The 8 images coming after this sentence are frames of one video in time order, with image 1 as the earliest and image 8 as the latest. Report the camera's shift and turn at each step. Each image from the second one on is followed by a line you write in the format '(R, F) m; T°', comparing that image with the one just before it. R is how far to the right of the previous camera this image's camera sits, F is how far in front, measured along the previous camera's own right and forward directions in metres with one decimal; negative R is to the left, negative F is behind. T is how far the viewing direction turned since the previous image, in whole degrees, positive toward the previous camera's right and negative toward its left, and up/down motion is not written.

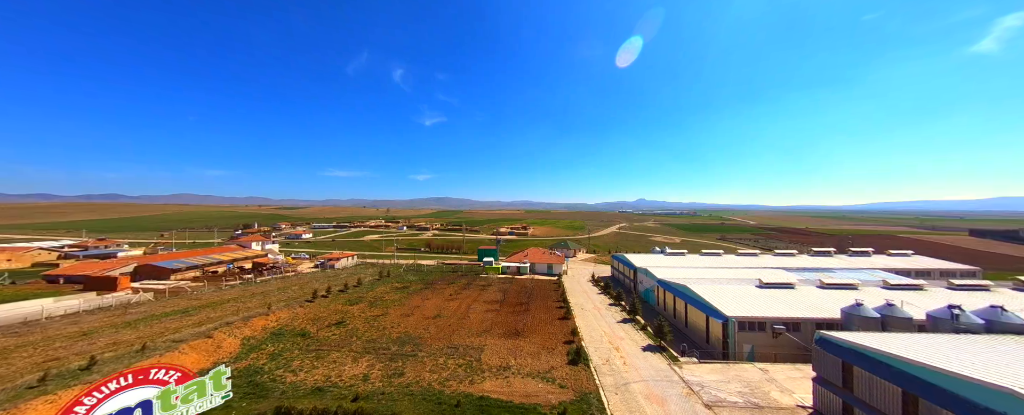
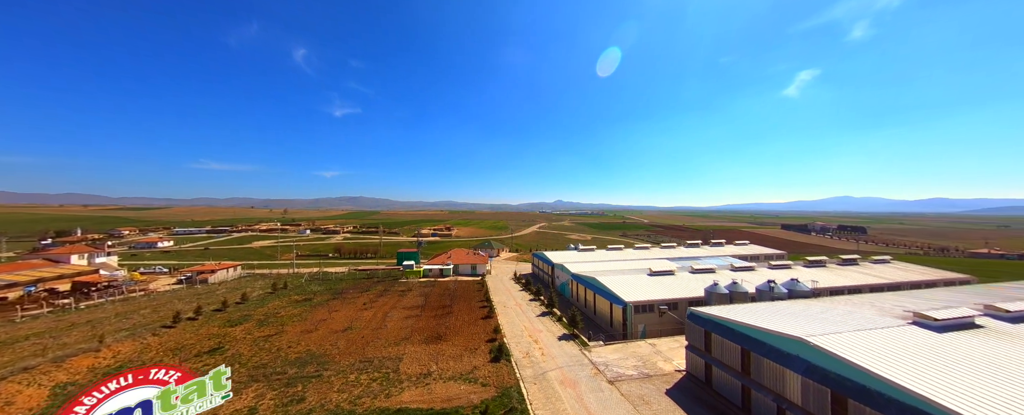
(+0.2, -0.1) m; +15°
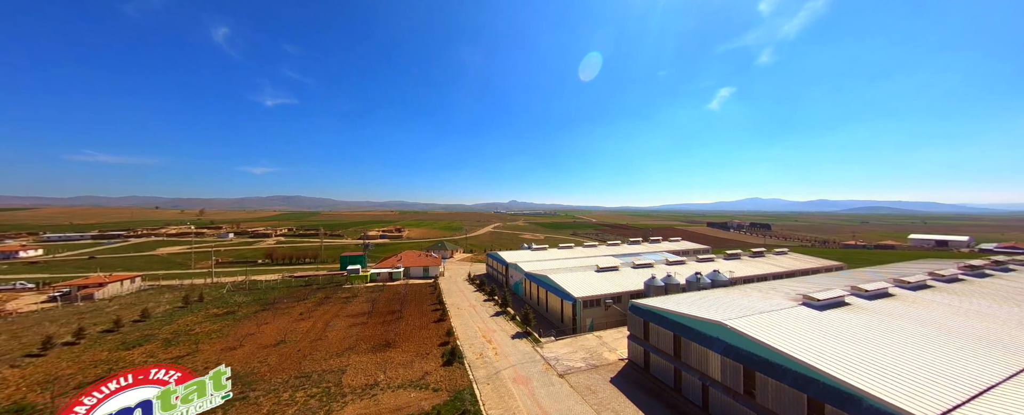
(+0.2, 0.0) m; +9°
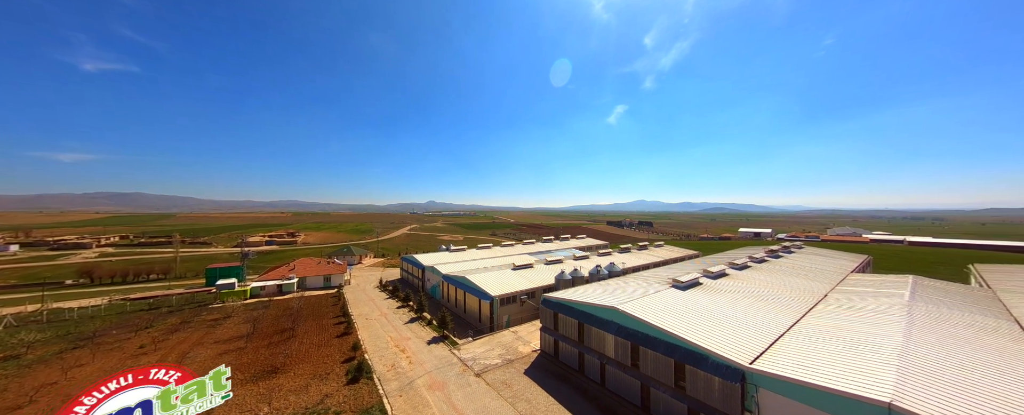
(+0.3, -0.1) m; +15°
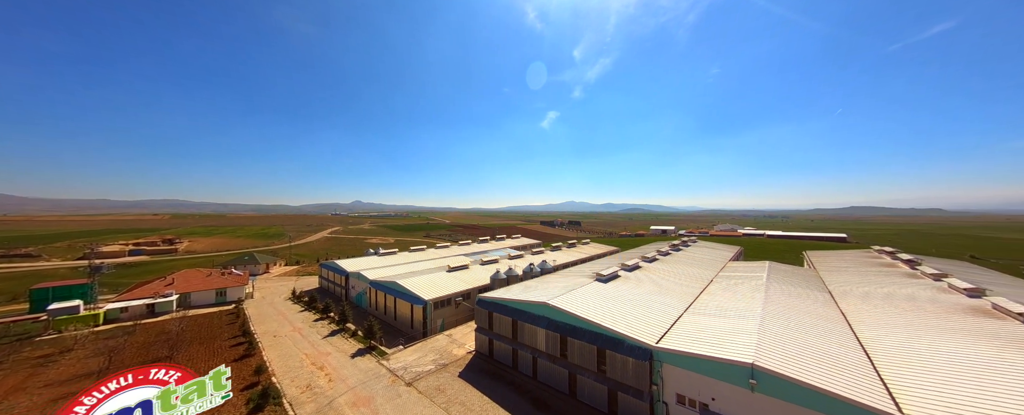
(+0.2, -0.1) m; +12°
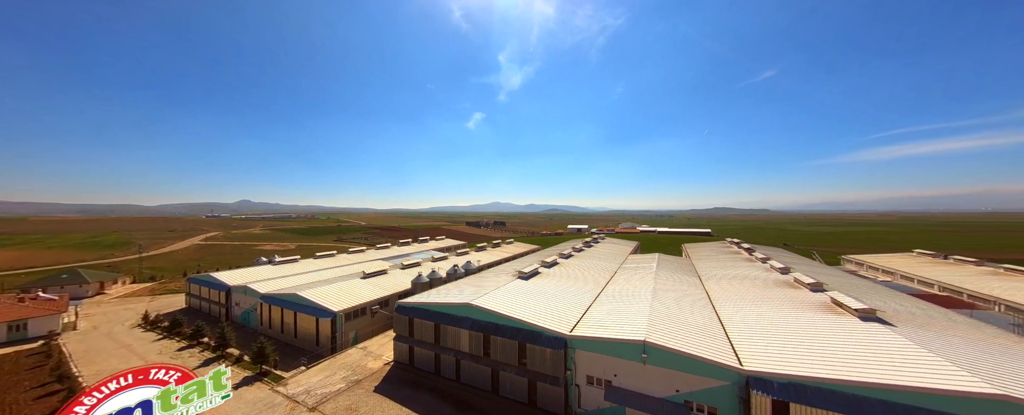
(+0.3, -0.1) m; +14°
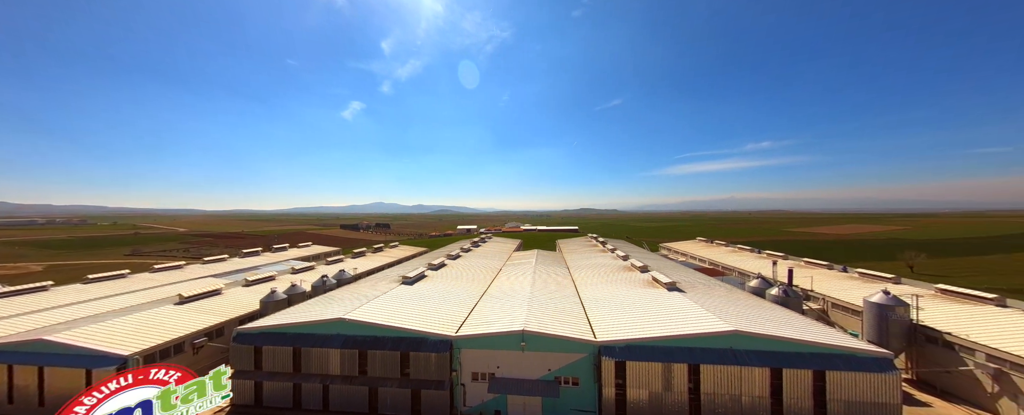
(+0.4, -0.1) m; +21°
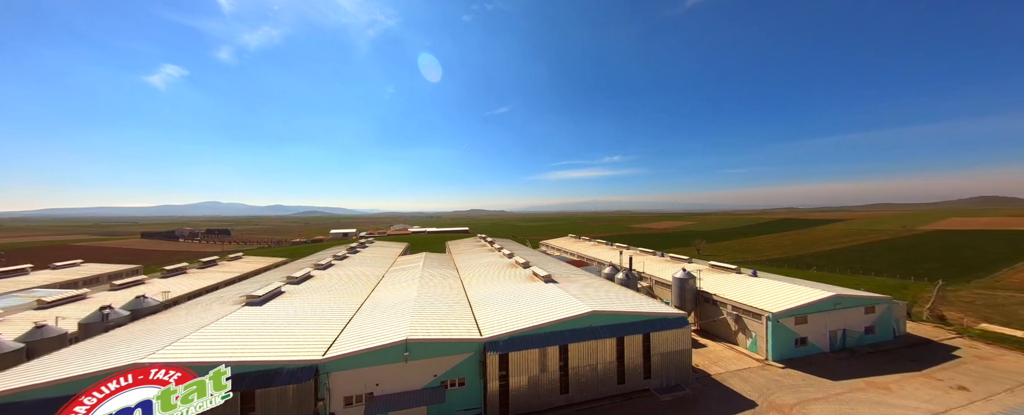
(+0.4, -0.1) m; +21°
